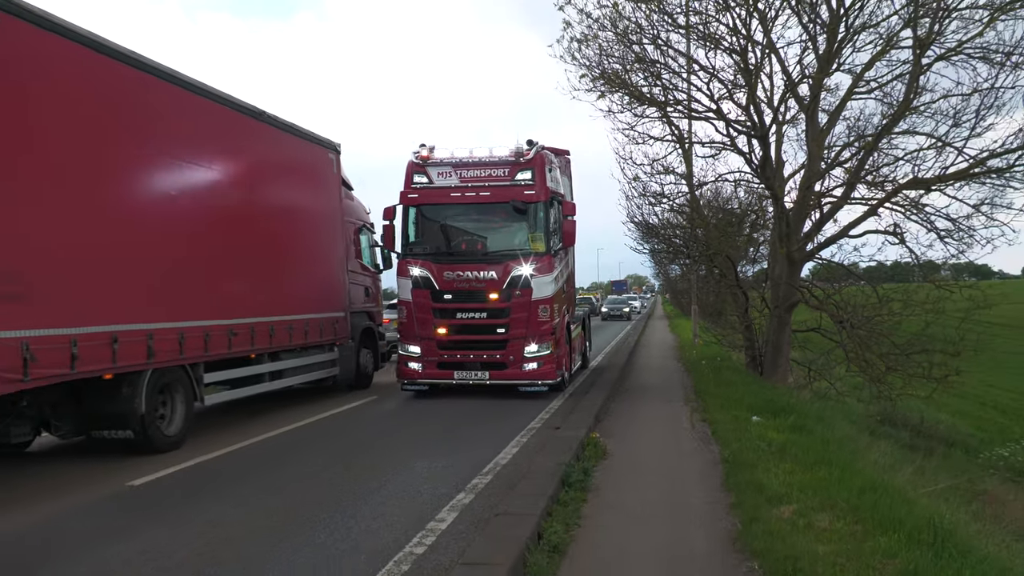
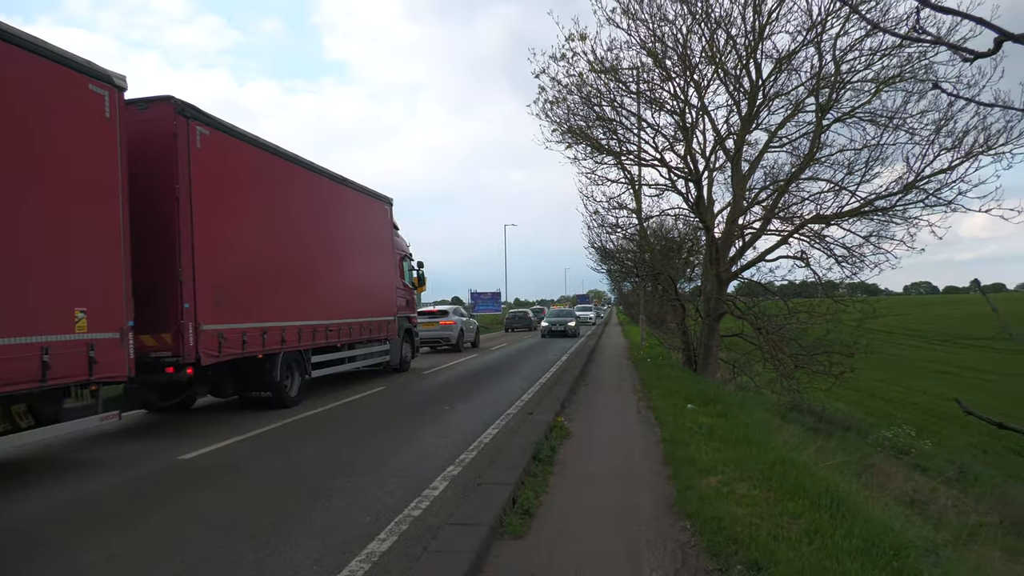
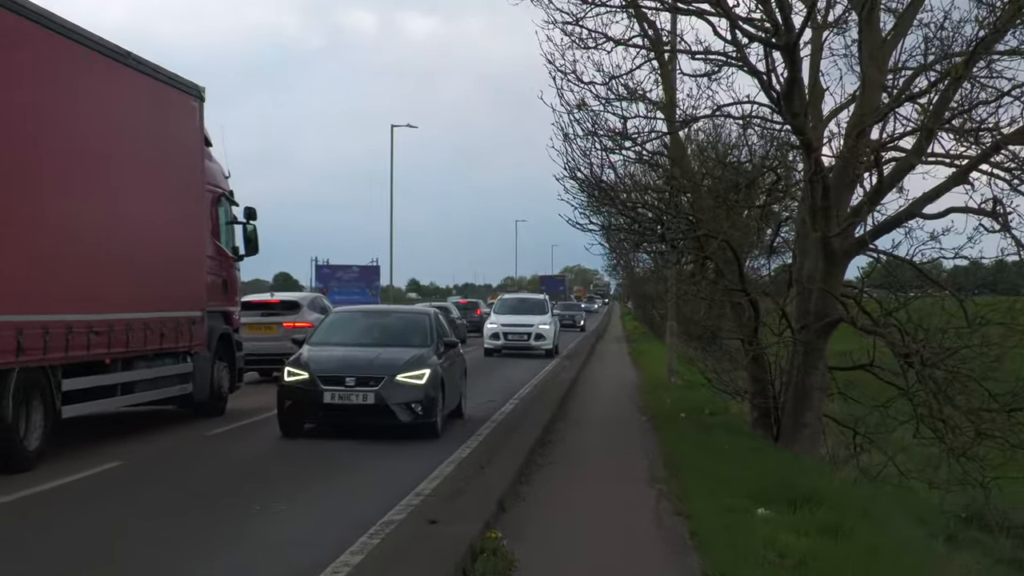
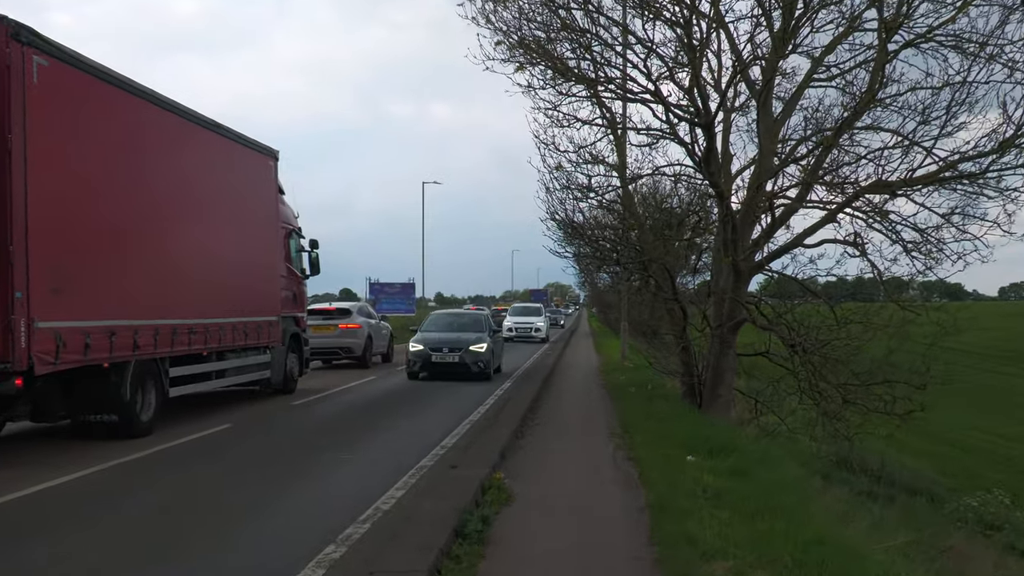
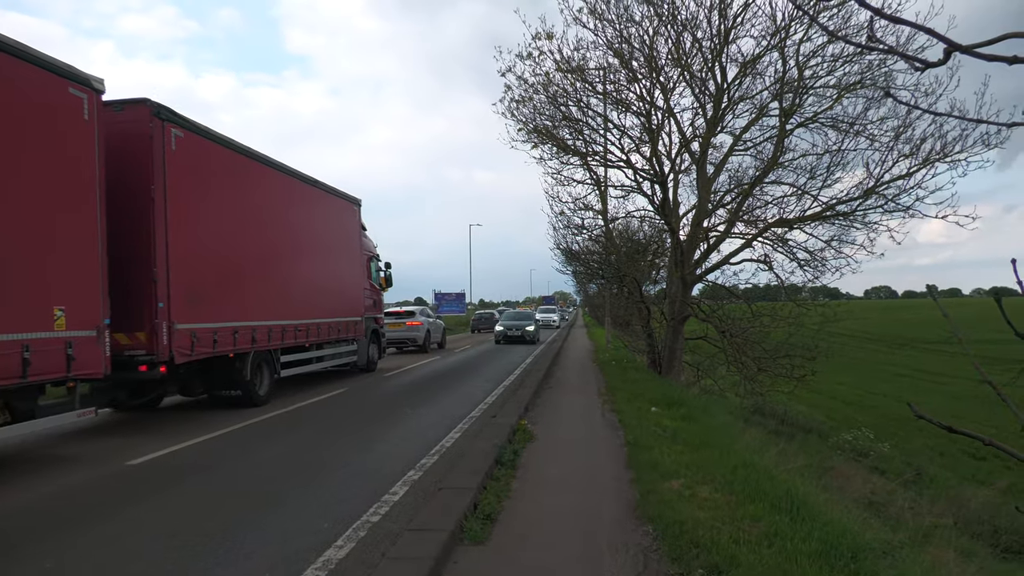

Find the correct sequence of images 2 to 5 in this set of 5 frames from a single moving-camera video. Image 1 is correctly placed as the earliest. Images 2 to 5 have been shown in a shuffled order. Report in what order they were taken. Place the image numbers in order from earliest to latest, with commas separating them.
2, 5, 4, 3
